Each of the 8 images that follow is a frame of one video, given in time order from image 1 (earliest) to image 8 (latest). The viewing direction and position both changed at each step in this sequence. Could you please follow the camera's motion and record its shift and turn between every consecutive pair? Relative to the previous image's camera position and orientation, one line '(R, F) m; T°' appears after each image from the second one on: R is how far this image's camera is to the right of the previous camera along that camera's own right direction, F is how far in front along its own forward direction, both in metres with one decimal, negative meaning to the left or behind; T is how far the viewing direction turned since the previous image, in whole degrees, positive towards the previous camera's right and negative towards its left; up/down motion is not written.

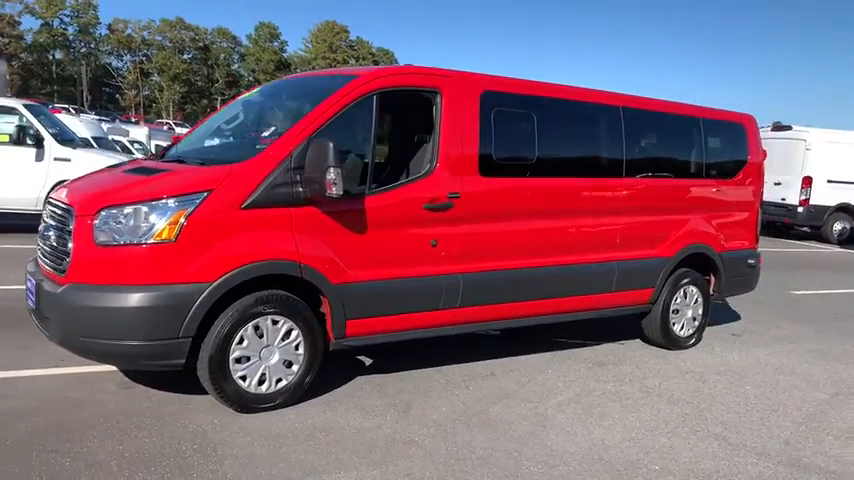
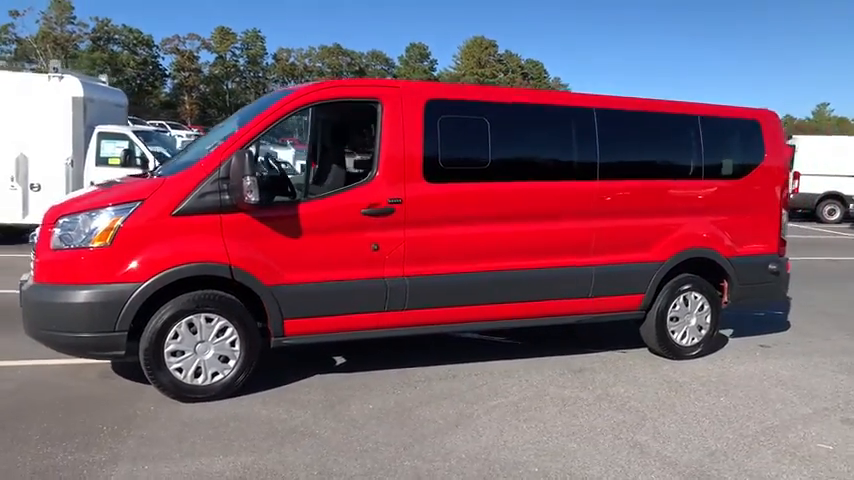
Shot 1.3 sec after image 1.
(+1.5, 0.0) m; -12°
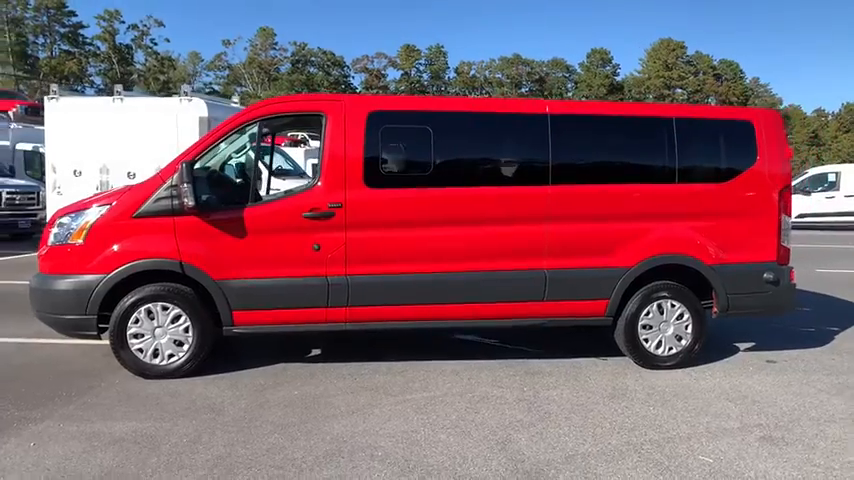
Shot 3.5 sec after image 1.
(+1.8, -0.1) m; -15°
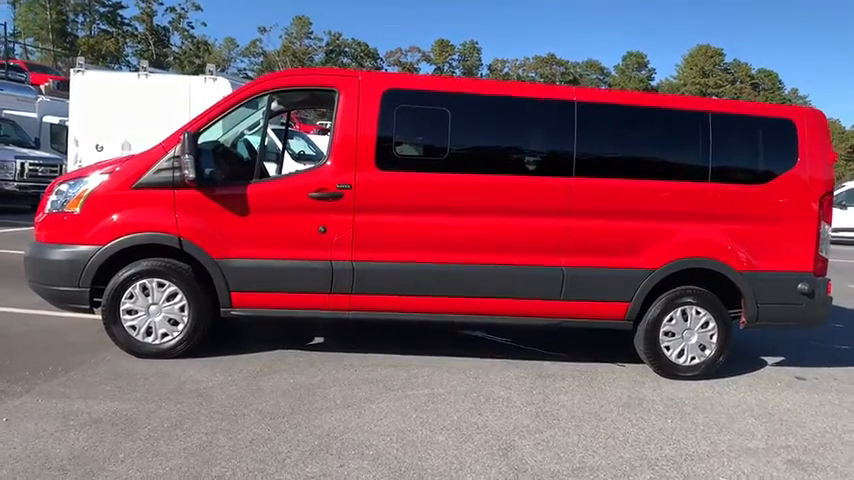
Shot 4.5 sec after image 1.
(+0.1, +0.3) m; -2°
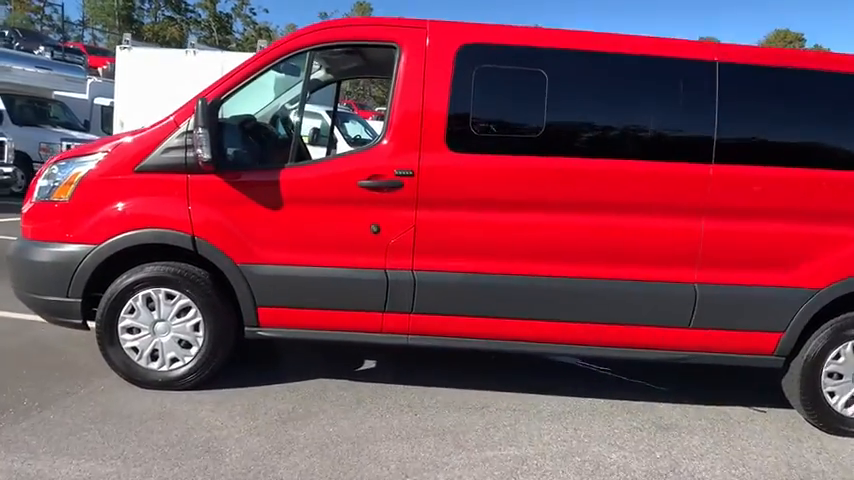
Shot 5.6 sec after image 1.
(-0.2, +1.3) m; -4°
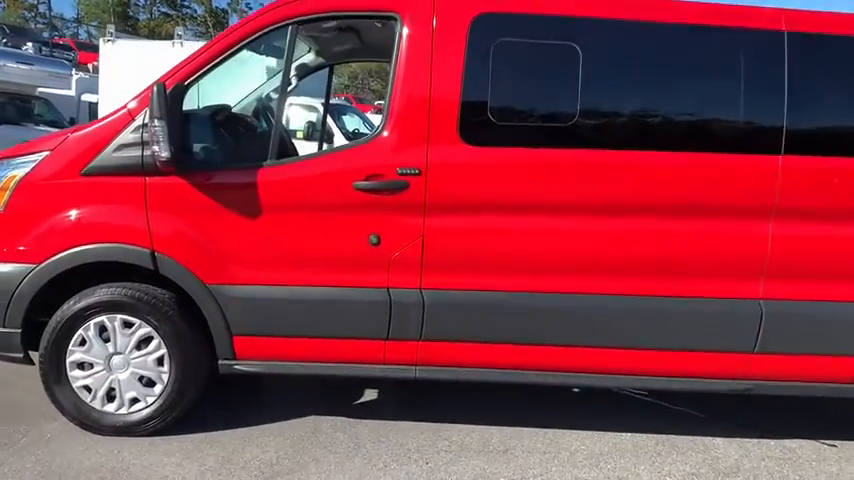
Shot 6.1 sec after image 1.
(0.0, +0.7) m; 0°
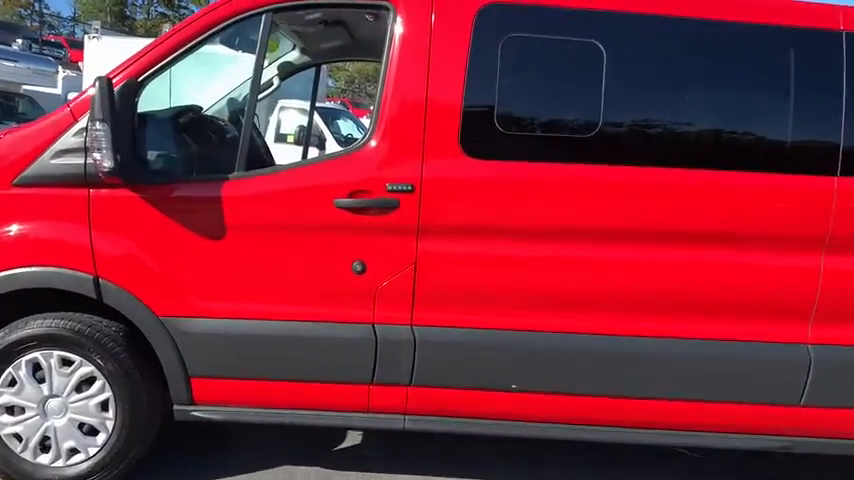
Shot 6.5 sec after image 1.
(0.0, +0.5) m; 0°
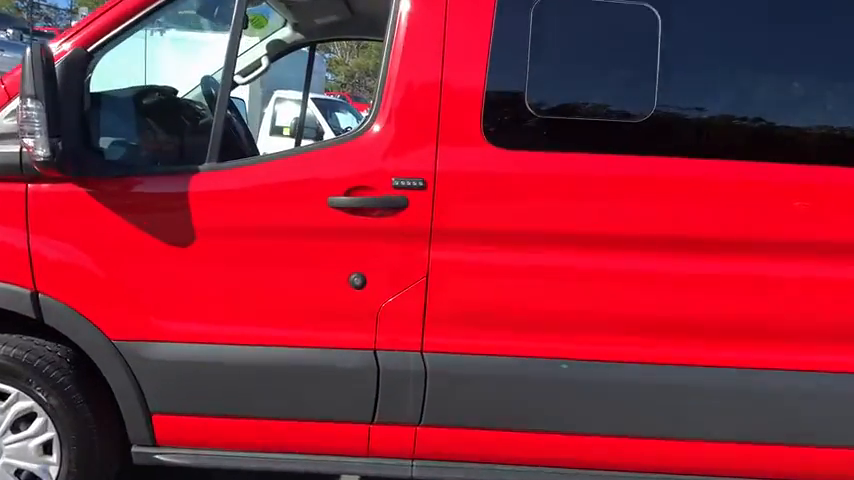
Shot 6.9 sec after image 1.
(0.0, +0.5) m; 0°
